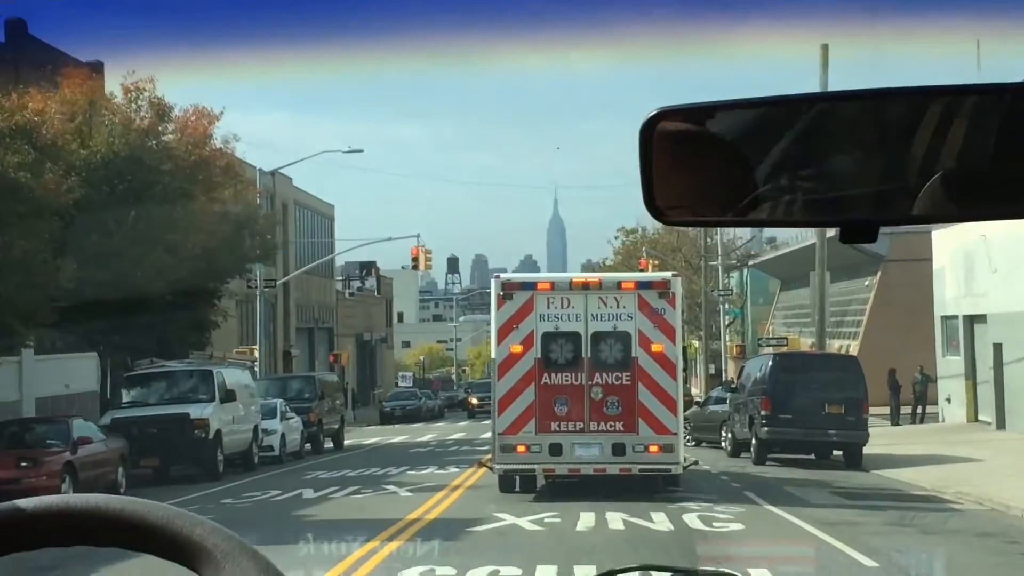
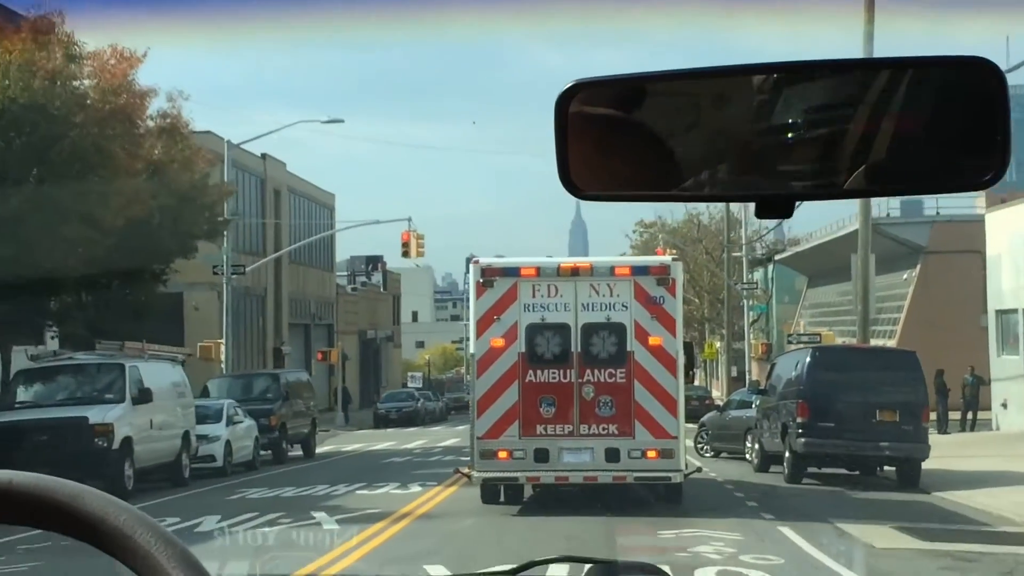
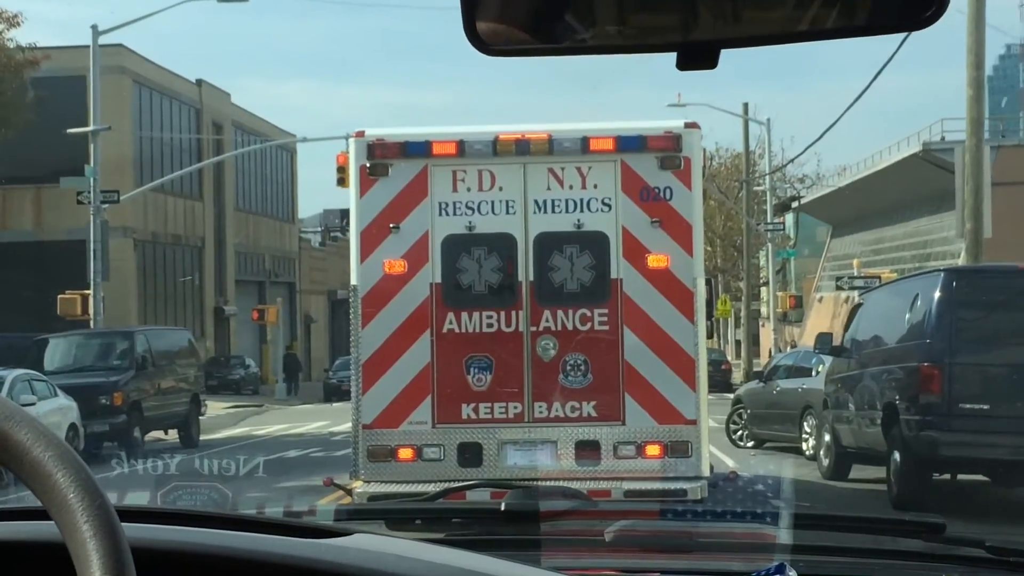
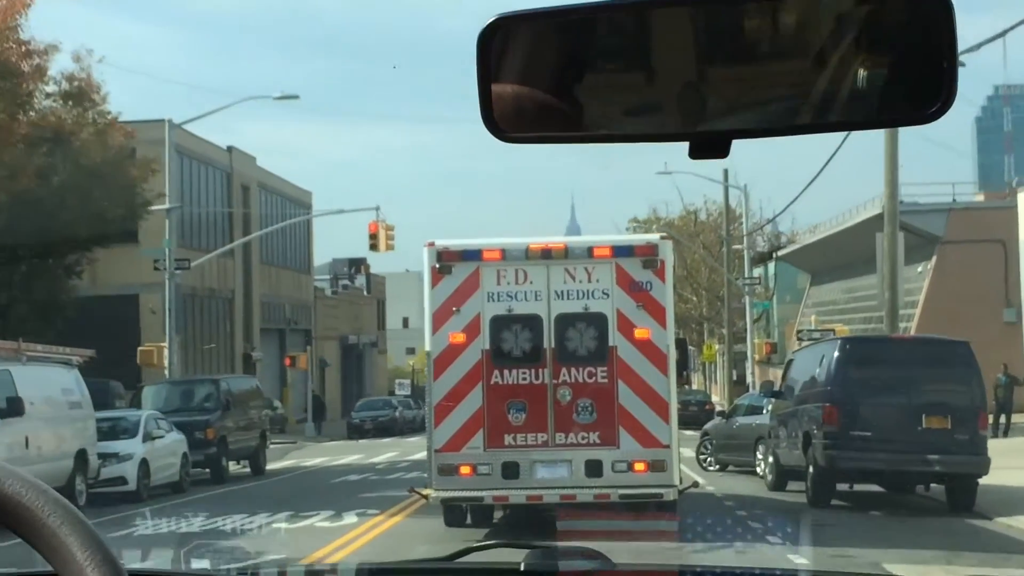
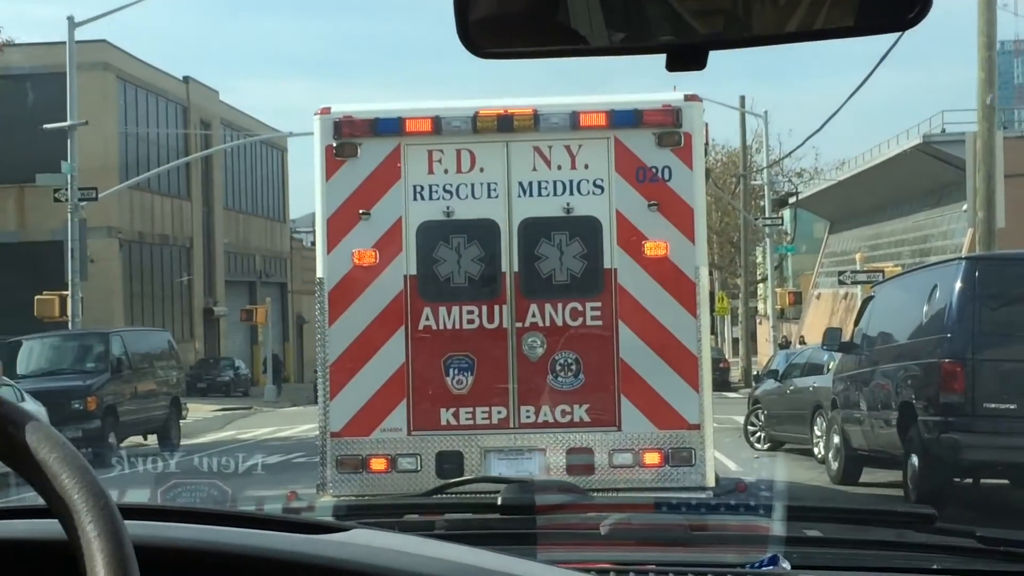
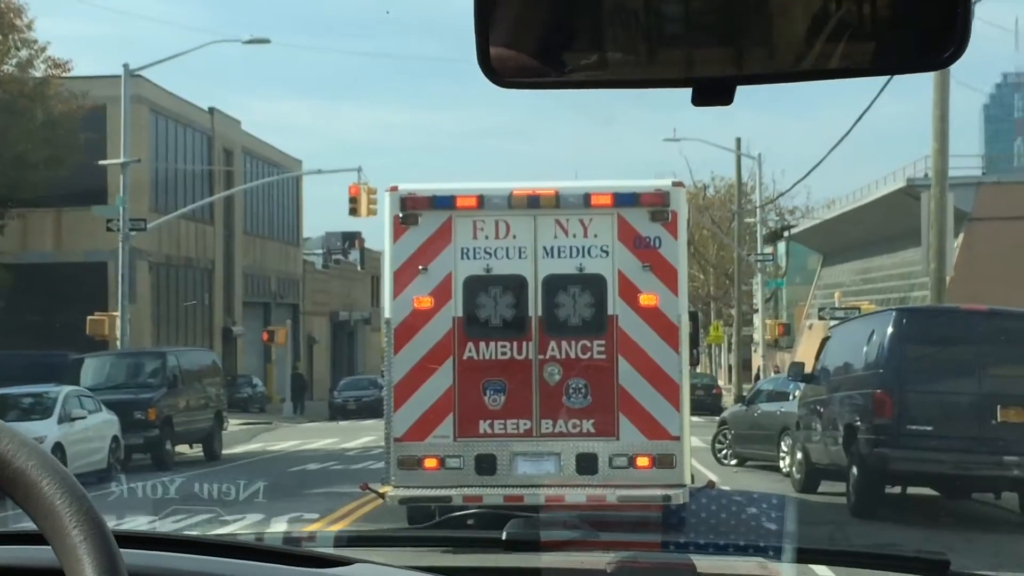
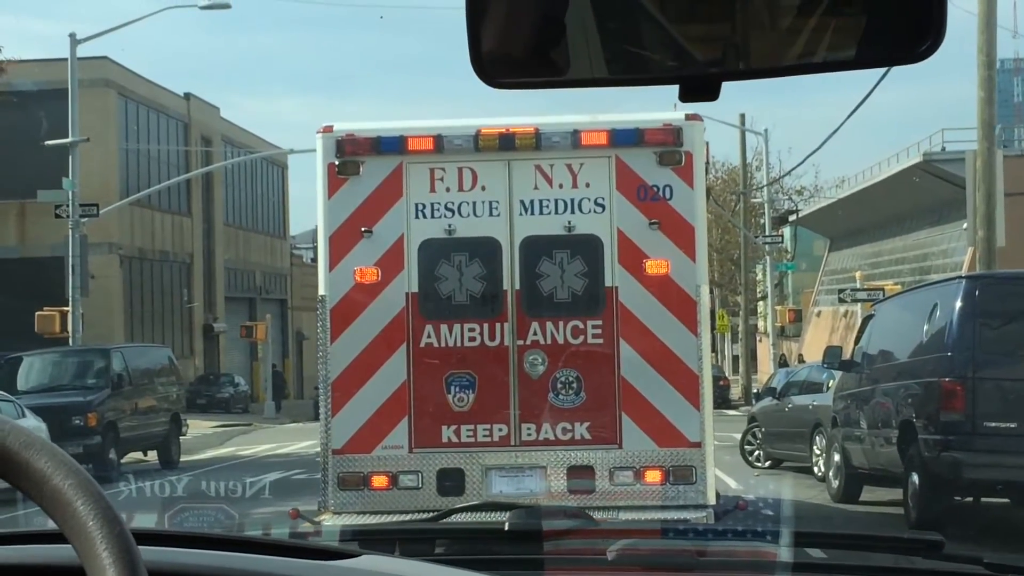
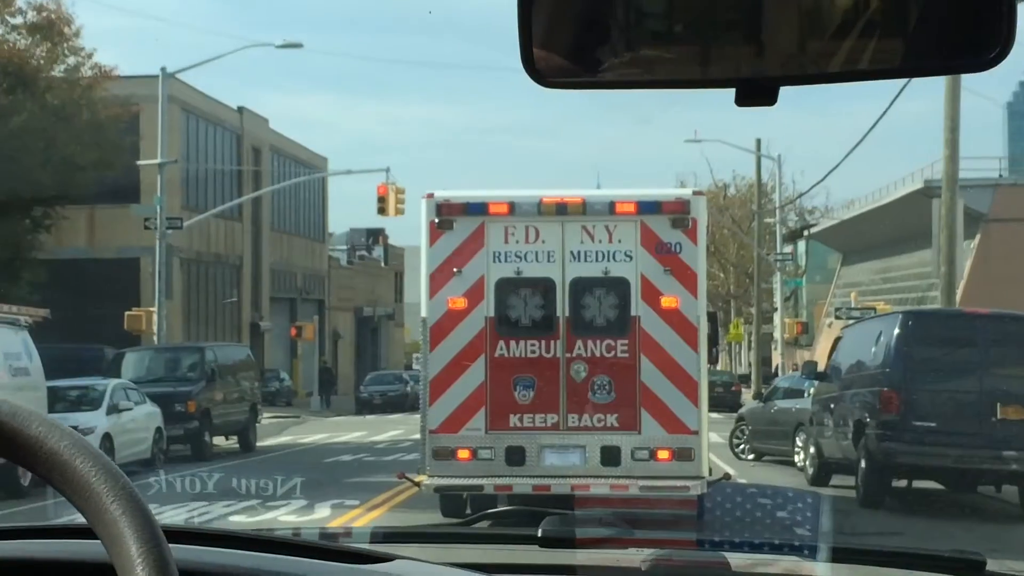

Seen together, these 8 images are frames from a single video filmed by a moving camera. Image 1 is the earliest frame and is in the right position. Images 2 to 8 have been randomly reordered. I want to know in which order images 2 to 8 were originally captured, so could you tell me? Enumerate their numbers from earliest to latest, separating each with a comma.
2, 4, 8, 6, 3, 7, 5
